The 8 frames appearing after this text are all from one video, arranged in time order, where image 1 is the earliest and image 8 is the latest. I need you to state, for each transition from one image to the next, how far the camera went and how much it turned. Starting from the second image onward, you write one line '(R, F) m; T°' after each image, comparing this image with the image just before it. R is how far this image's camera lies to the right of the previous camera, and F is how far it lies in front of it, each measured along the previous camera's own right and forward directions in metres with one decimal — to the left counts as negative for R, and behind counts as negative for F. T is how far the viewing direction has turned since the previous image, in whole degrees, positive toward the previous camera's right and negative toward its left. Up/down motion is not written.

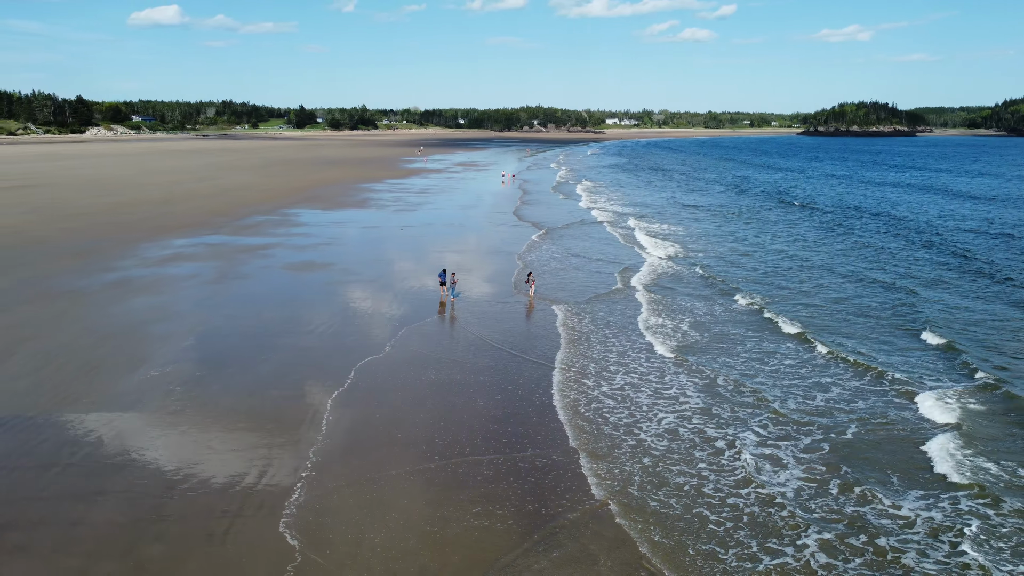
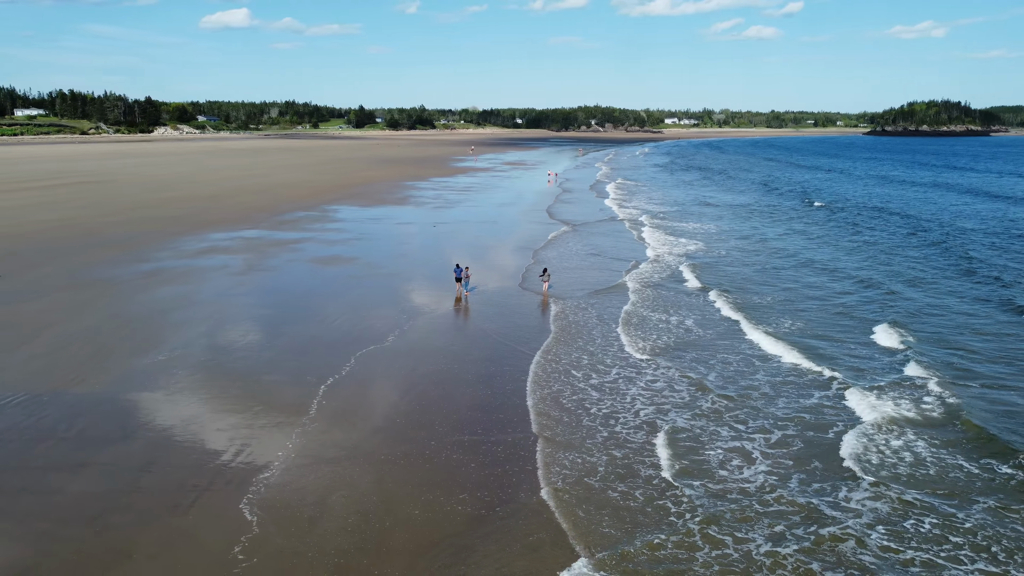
(+1.0, -0.2) m; -4°
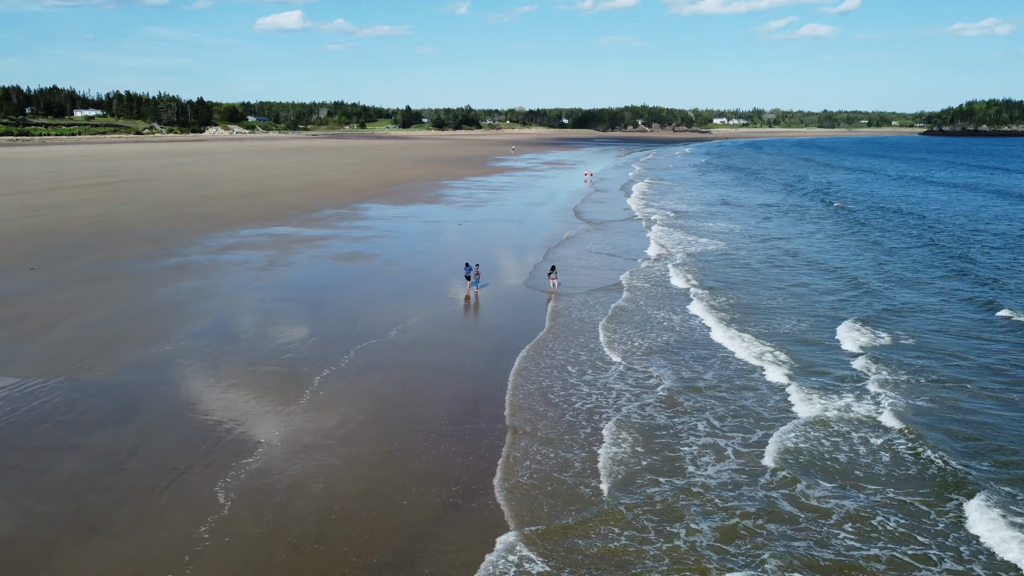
(+0.8, -0.2) m; -3°
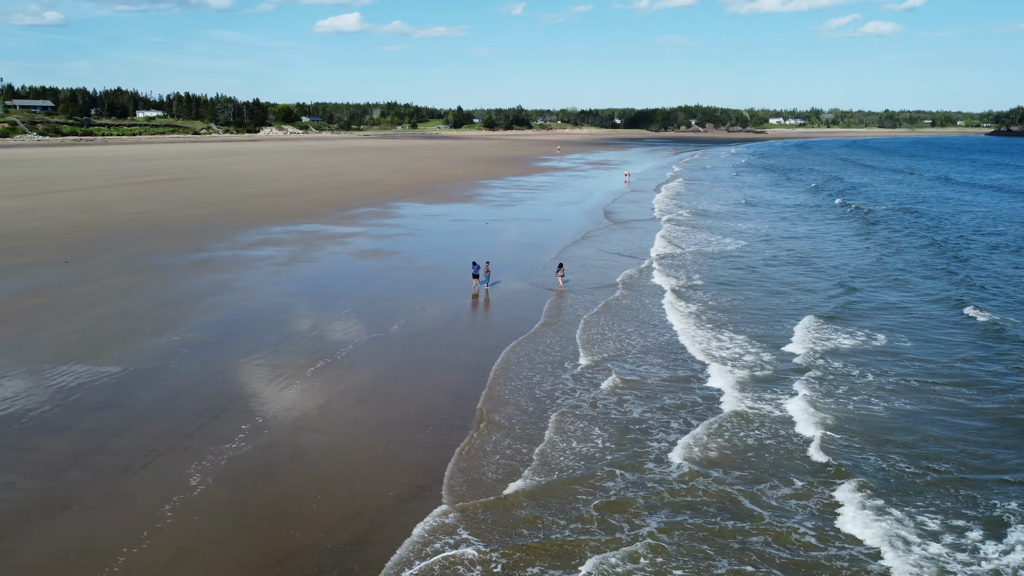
(+1.0, -0.2) m; -4°
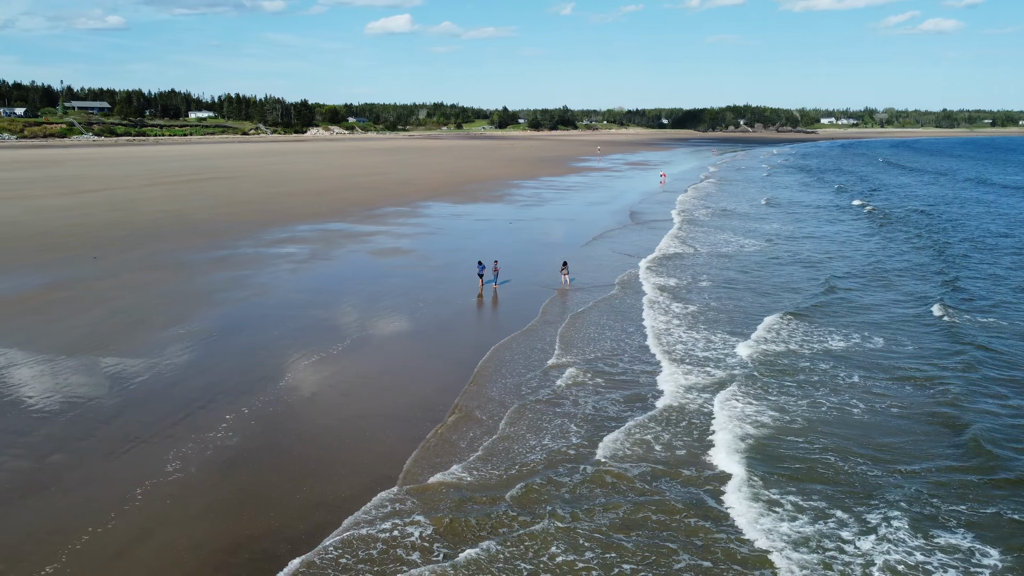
(+0.9, -0.1) m; -3°
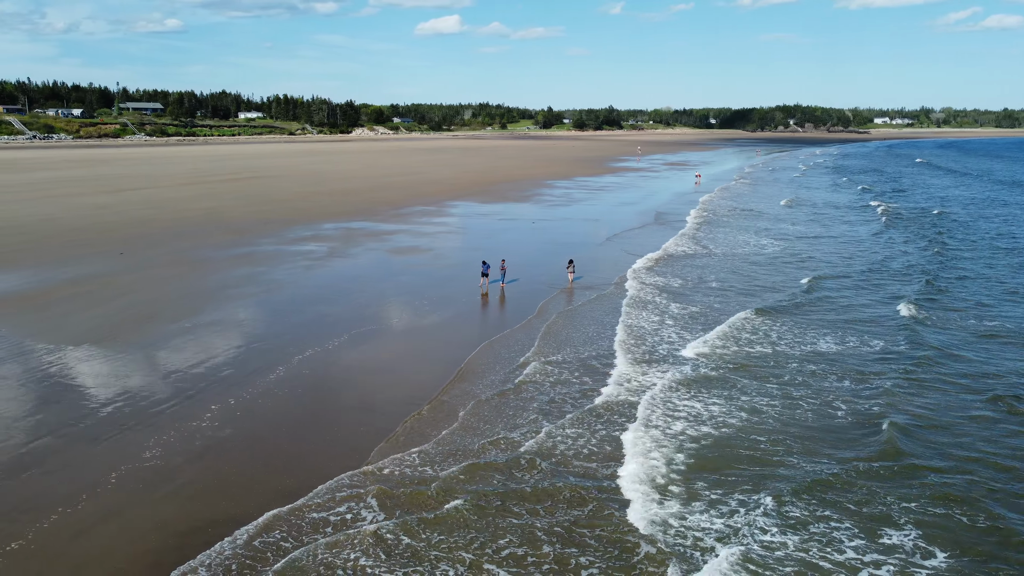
(+0.9, -0.1) m; -3°
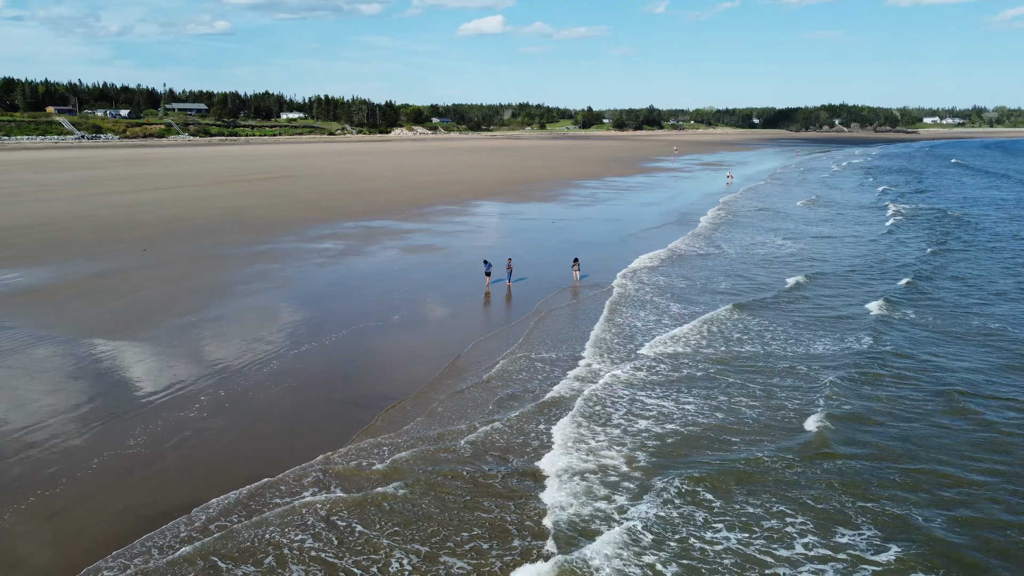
(+0.8, -0.1) m; -3°
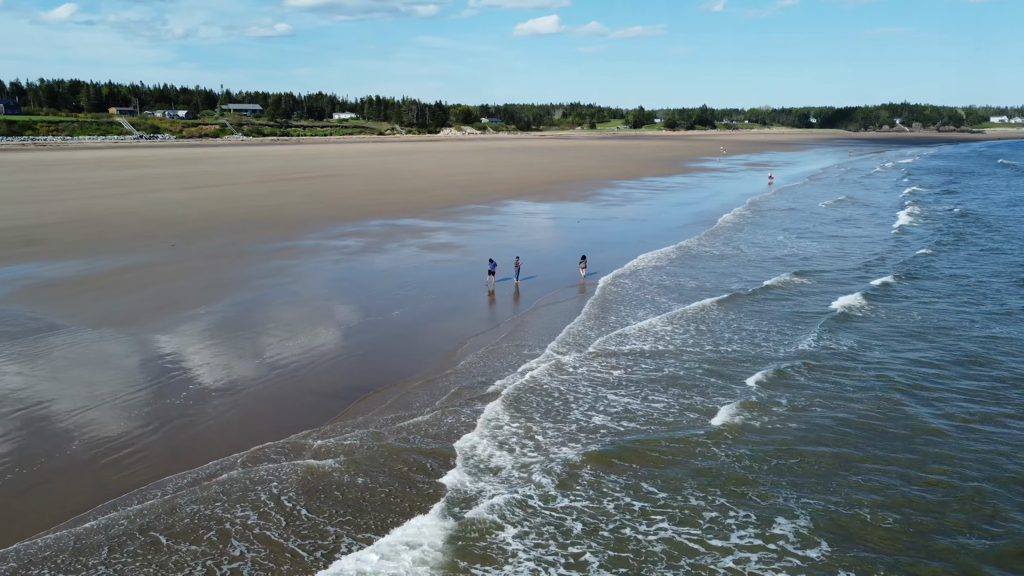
(+1.0, -0.1) m; -4°
